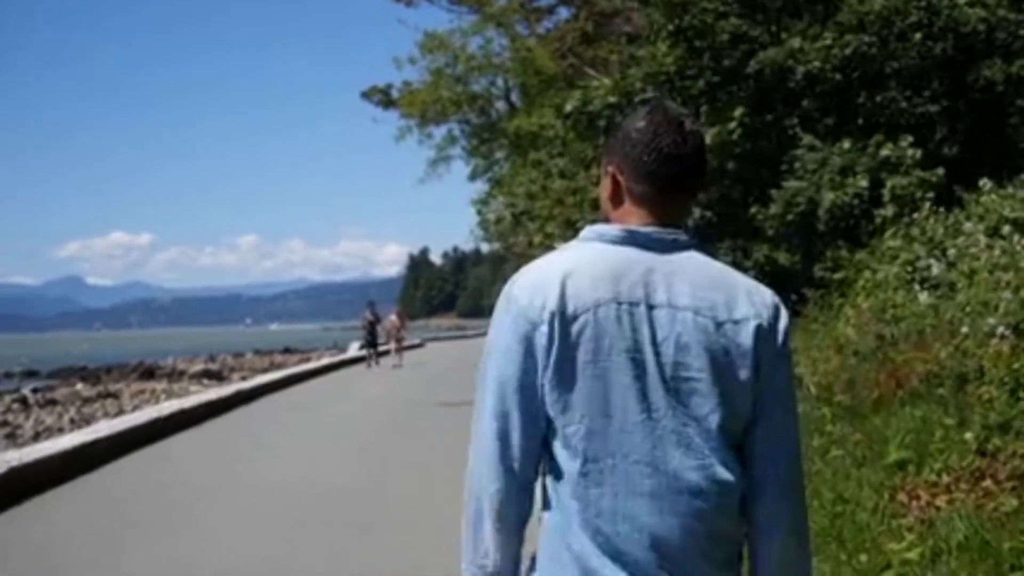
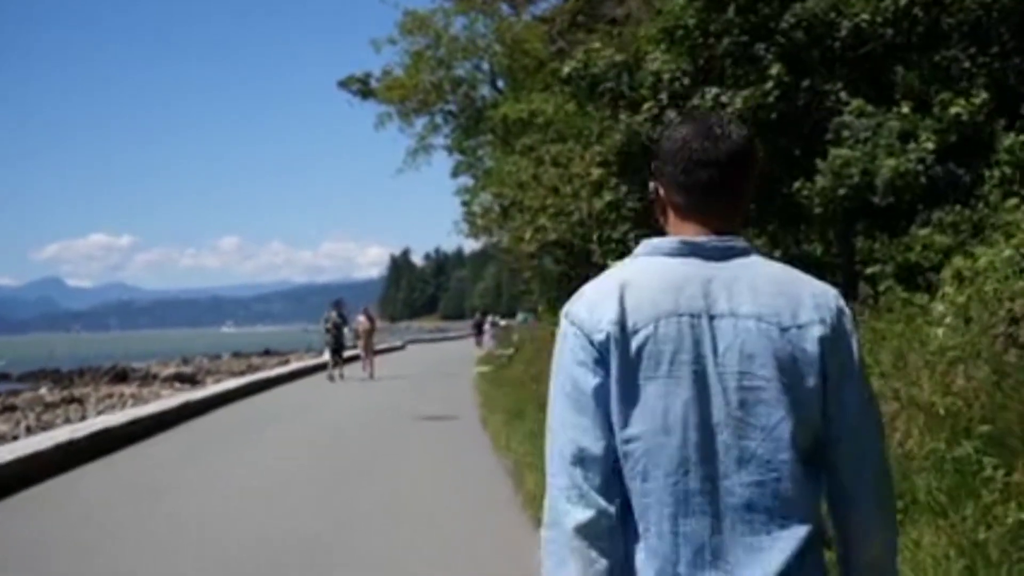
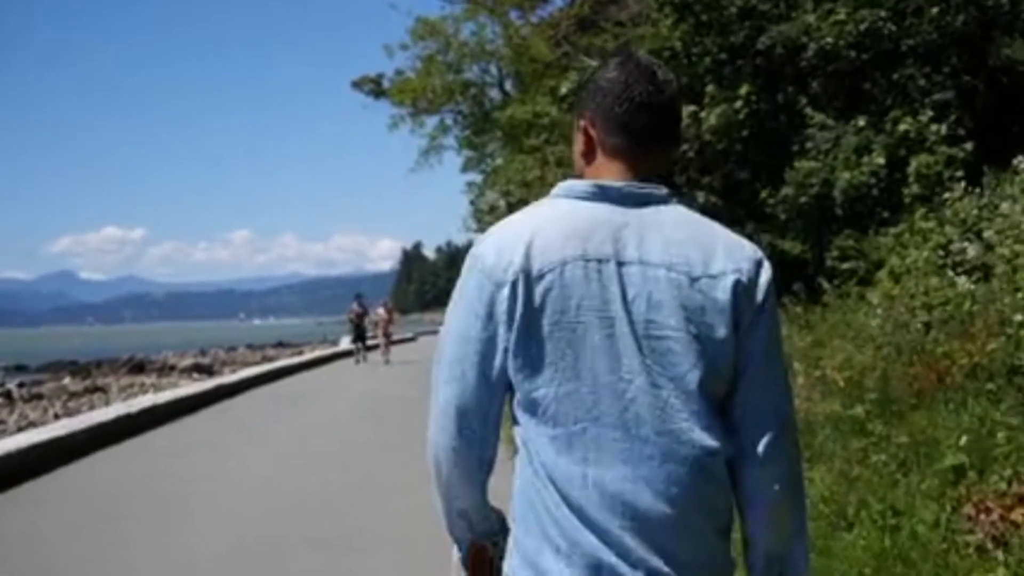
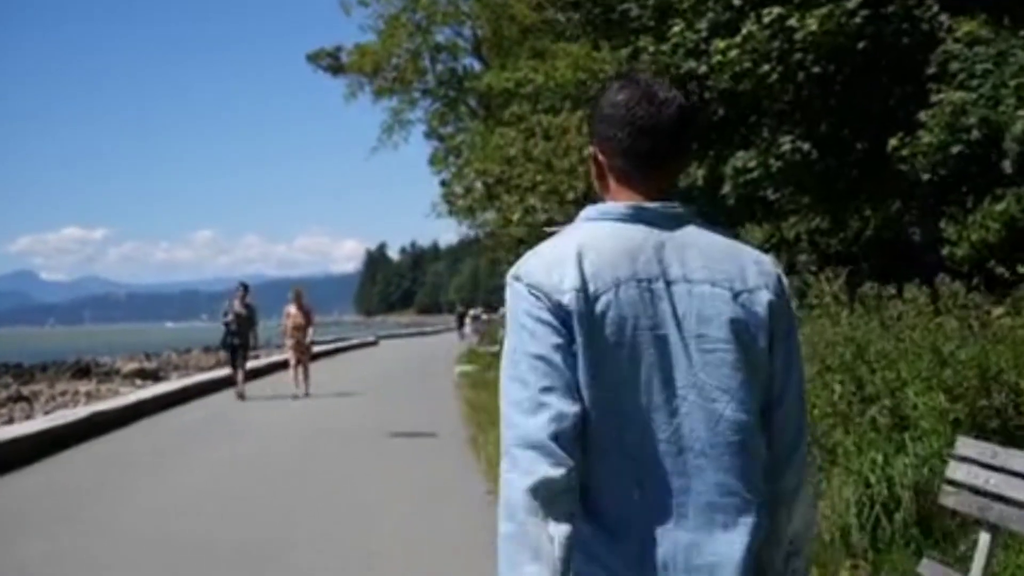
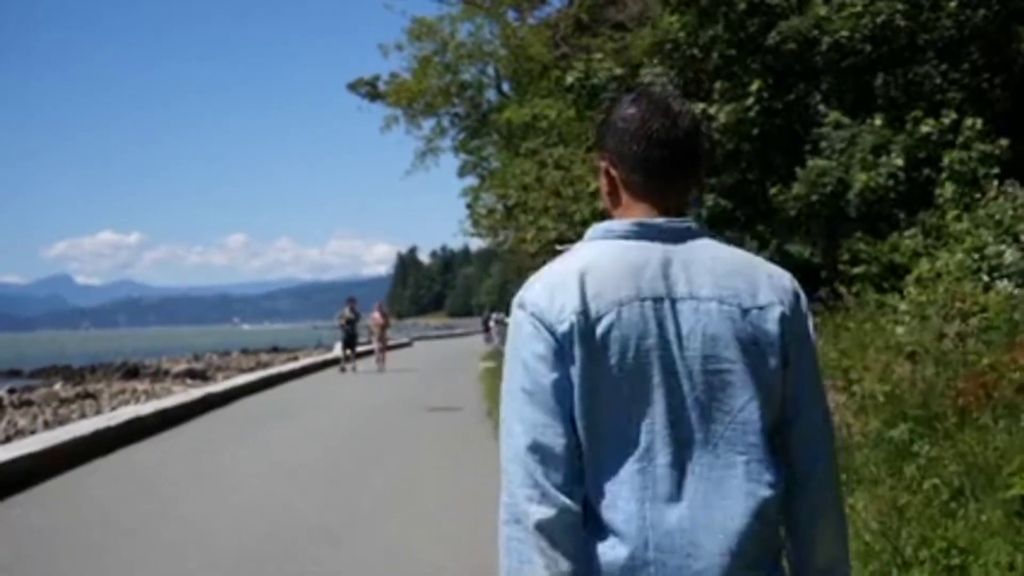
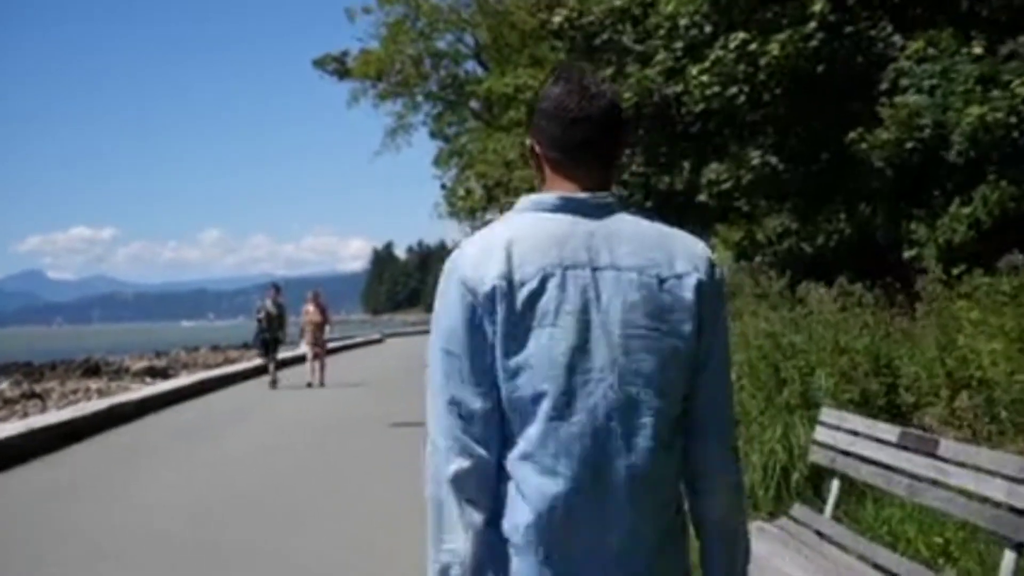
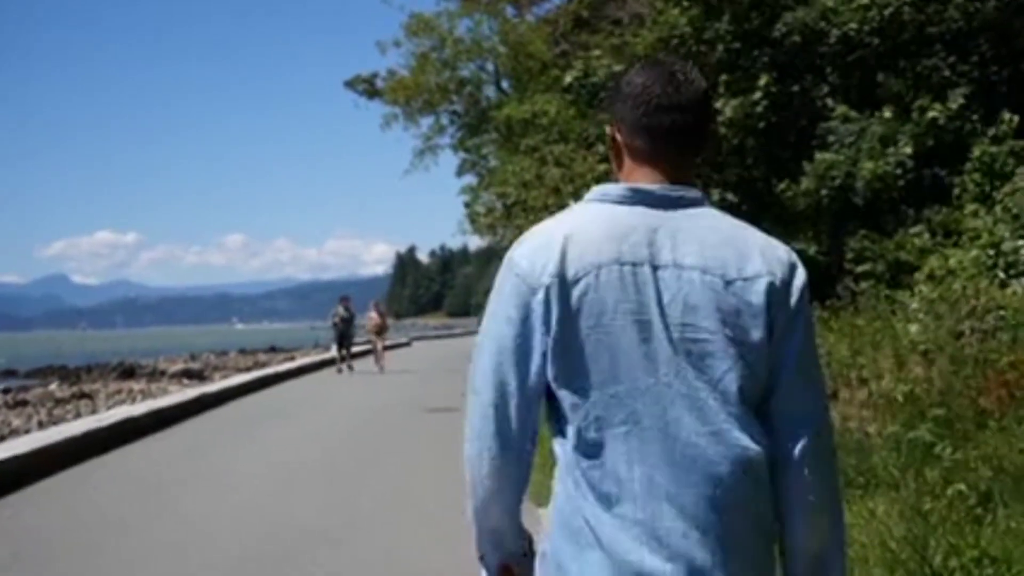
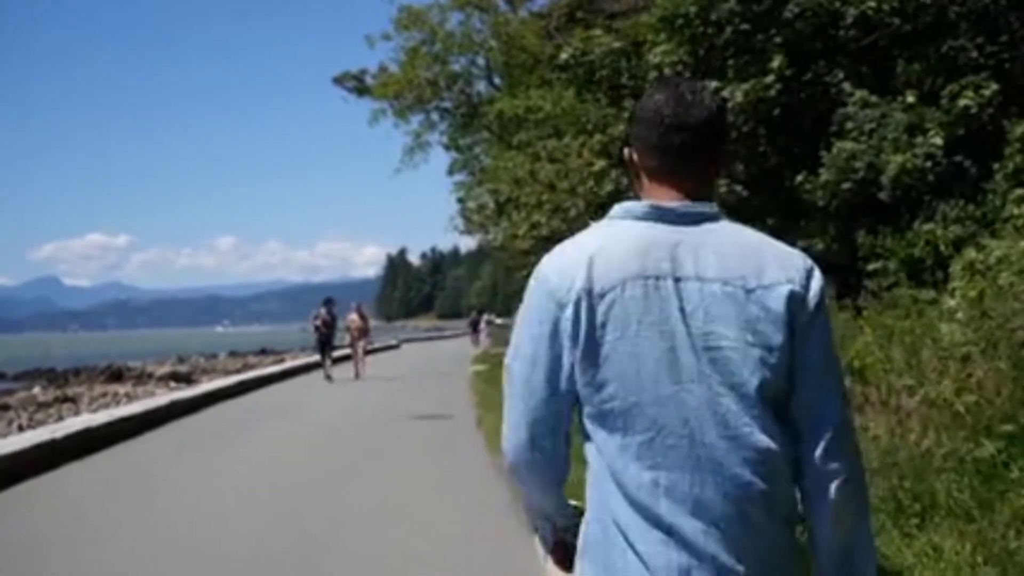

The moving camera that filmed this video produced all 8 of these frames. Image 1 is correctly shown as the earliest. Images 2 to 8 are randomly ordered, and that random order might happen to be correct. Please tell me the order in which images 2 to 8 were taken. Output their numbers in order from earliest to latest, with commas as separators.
3, 5, 7, 2, 8, 6, 4
